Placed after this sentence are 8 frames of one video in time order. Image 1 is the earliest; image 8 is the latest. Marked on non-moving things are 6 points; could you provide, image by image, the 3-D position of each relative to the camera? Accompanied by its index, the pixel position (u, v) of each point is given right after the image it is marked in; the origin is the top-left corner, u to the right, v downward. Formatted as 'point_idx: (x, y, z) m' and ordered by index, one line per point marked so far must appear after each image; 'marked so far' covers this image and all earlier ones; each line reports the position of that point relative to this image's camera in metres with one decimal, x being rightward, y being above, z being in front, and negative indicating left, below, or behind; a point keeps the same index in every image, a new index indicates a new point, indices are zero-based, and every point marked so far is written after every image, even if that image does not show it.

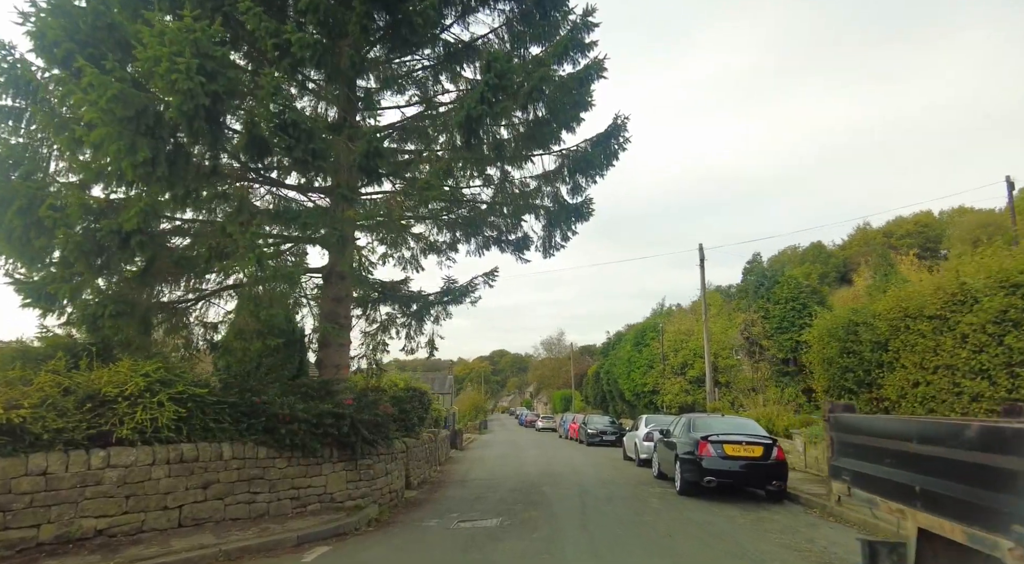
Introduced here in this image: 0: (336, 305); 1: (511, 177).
0: (-3.0, -0.4, +10.2) m
1: (0.0, +2.1, +12.5) m
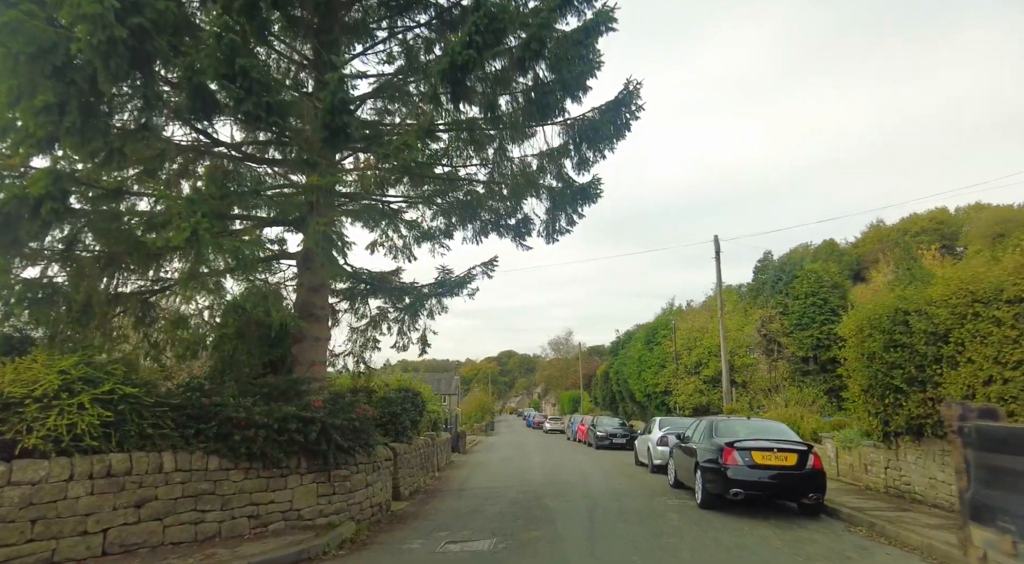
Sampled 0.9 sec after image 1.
0: (-3.0, -0.2, +9.1) m
1: (0.0, +2.3, +11.3) m
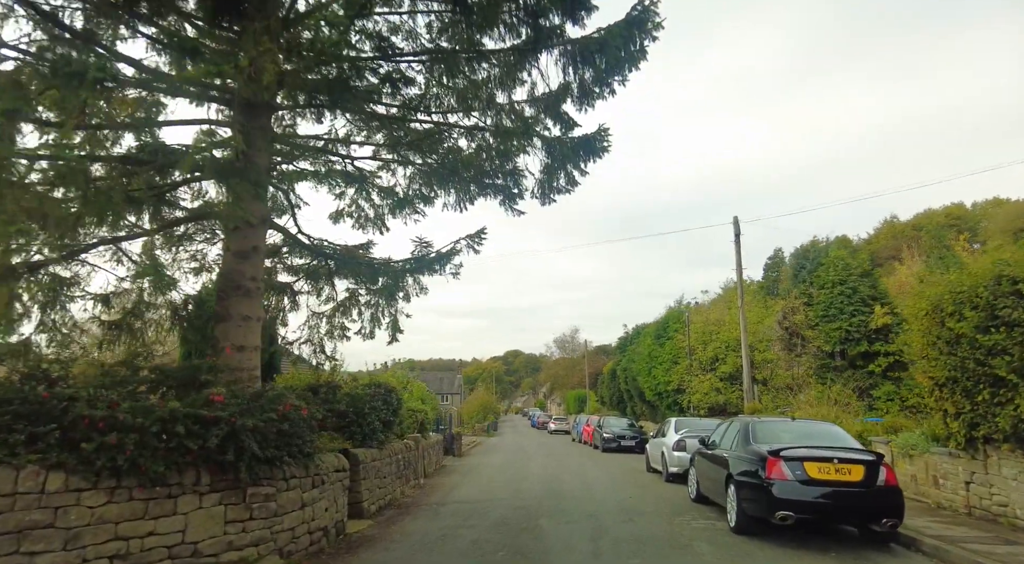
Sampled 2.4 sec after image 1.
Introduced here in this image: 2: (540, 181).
0: (-3.2, +0.2, +7.2) m
1: (-0.2, +2.8, +9.3) m
2: (+0.4, +1.7, +10.0) m
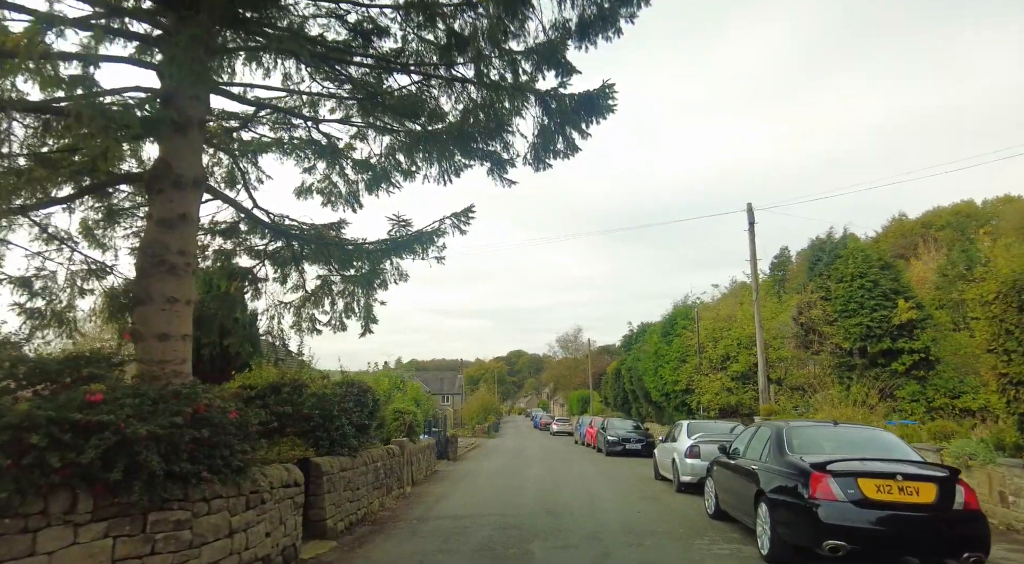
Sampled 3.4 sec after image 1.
0: (-3.4, +0.5, +5.9) m
1: (-0.4, +3.0, +8.0) m
2: (+0.3, +2.0, +8.6) m
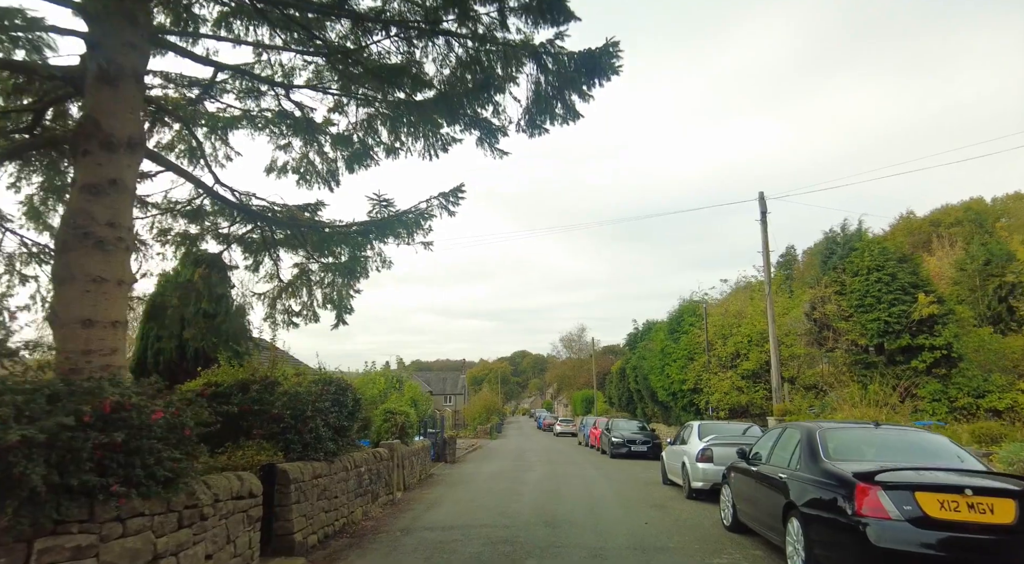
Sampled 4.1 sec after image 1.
0: (-3.5, +0.6, +5.0) m
1: (-0.5, +3.2, +7.1) m
2: (+0.2, +2.2, +7.7) m
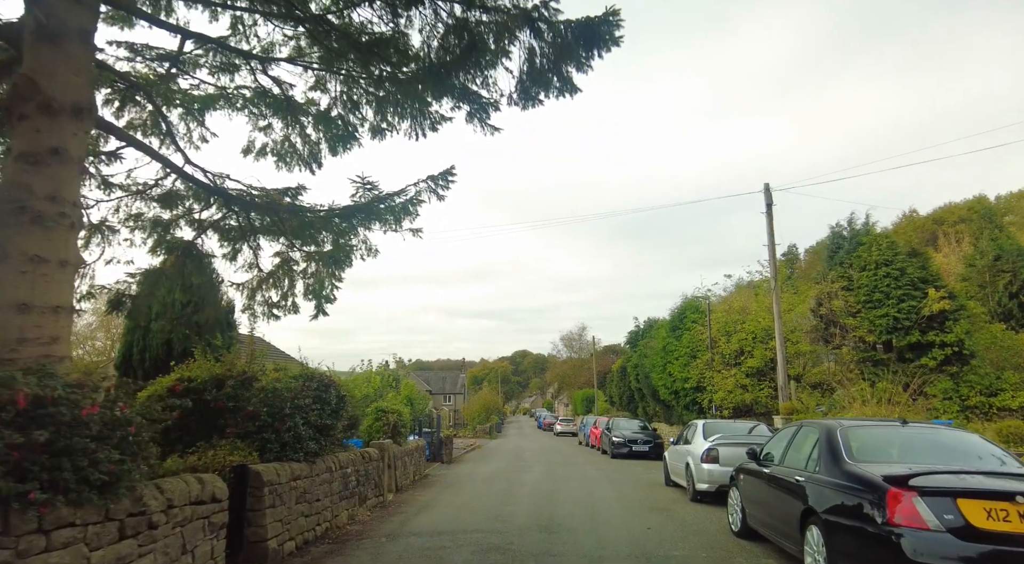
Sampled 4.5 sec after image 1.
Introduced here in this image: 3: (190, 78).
0: (-3.6, +0.8, +4.5) m
1: (-0.6, +3.4, +6.6) m
2: (+0.1, +2.3, +7.2) m
3: (-3.9, +2.5, +7.3) m
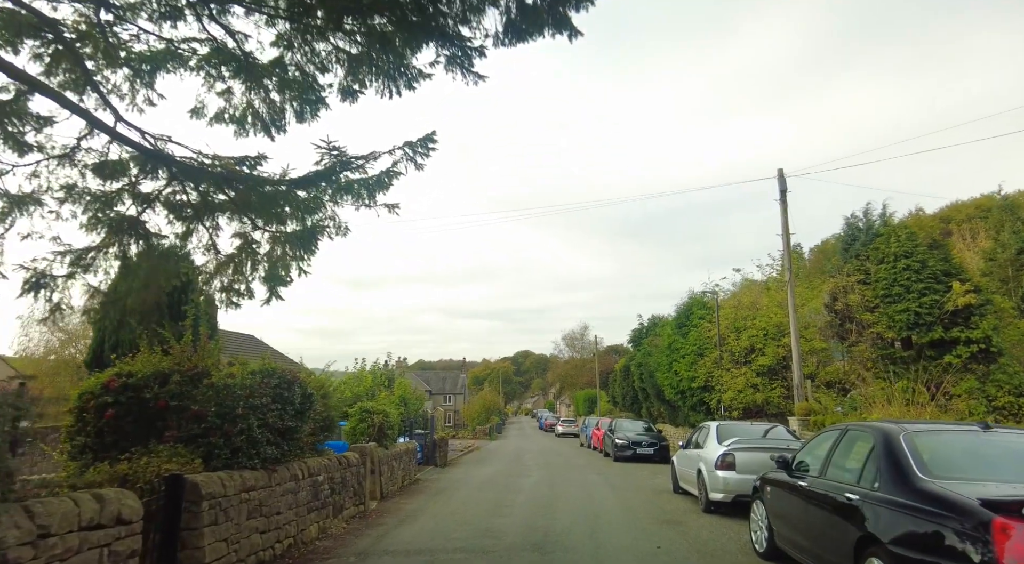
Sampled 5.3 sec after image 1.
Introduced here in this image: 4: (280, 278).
0: (-3.7, +1.0, +3.5) m
1: (-0.7, +3.6, +5.6) m
2: (0.0, +2.5, +6.2) m
3: (-4.0, +2.7, +6.3) m
4: (-2.8, 0.0, +7.8) m
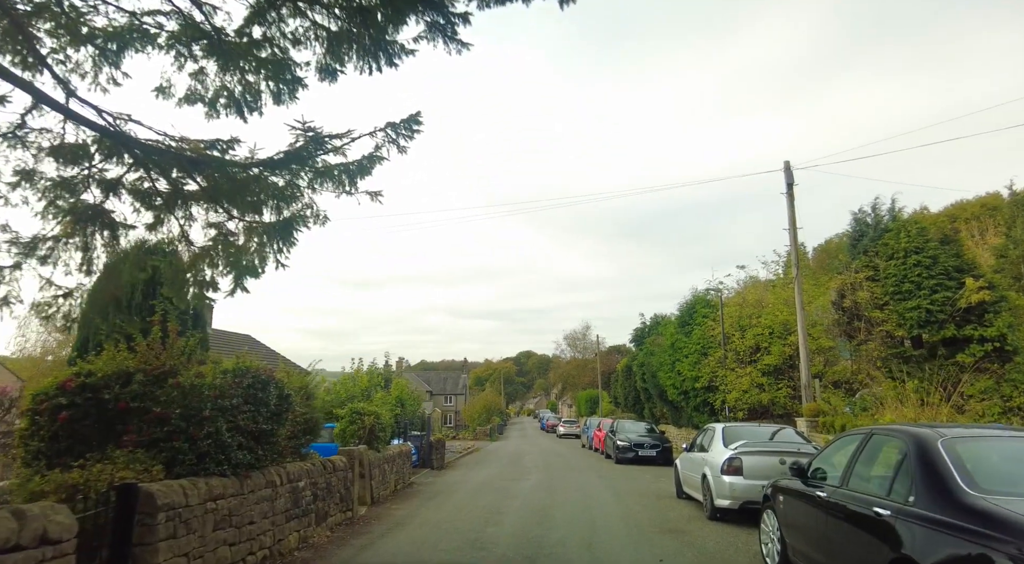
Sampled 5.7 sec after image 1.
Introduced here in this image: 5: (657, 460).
0: (-3.8, +1.1, +3.0) m
1: (-0.8, +3.7, +5.1) m
2: (-0.1, +2.6, +5.7) m
3: (-4.1, +2.8, +5.8) m
4: (-2.9, +0.1, +7.3) m
5: (+4.7, -5.7, +19.6) m
